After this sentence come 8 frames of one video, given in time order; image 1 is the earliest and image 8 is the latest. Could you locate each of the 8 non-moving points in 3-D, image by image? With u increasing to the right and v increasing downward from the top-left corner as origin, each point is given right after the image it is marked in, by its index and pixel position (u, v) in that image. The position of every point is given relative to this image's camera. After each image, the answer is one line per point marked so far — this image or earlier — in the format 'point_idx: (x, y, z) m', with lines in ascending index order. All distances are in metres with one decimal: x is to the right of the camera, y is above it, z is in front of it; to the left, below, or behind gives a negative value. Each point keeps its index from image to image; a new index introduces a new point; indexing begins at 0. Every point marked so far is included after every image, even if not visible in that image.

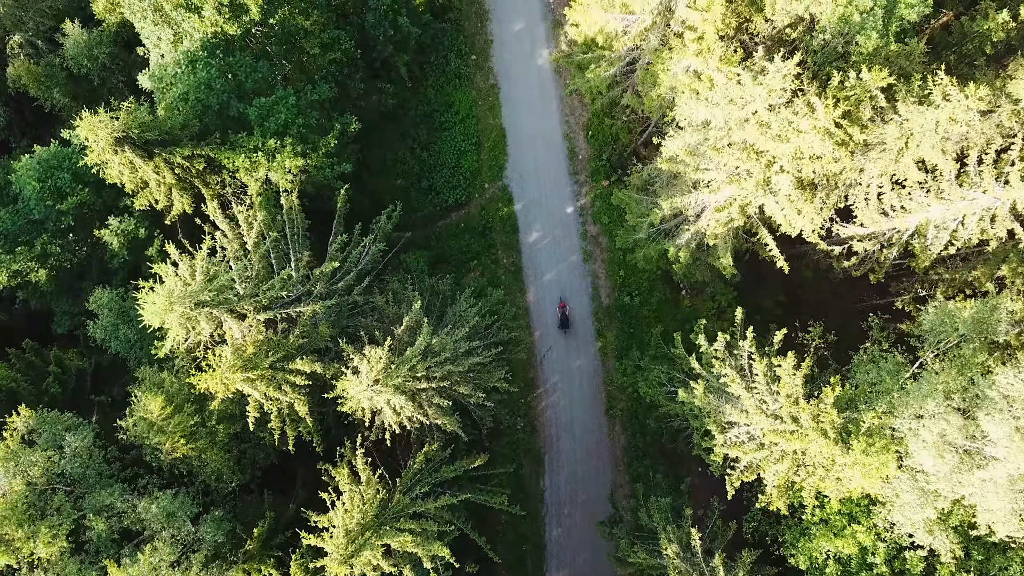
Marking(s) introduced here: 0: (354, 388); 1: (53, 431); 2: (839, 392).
0: (-3.4, -2.3, +18.0) m
1: (-10.8, -3.6, +19.9) m
2: (+7.2, -2.4, +18.4) m
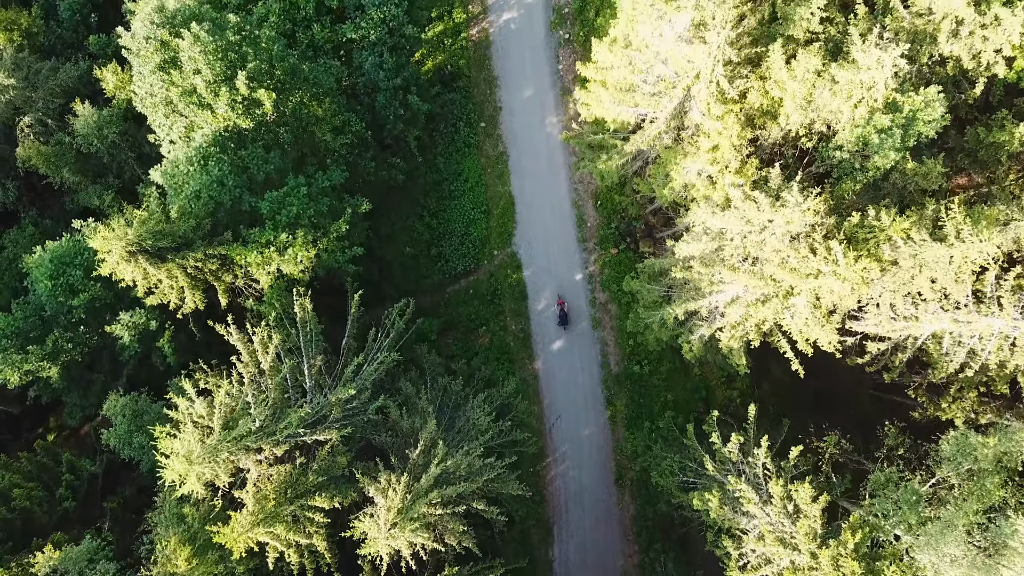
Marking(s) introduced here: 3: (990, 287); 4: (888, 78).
0: (-3.0, -5.2, +17.9) m
1: (-10.4, -6.5, +19.8) m
2: (+7.6, -5.3, +18.3) m
3: (+11.4, 0.0, +20.0) m
4: (+8.8, +4.8, +19.5) m
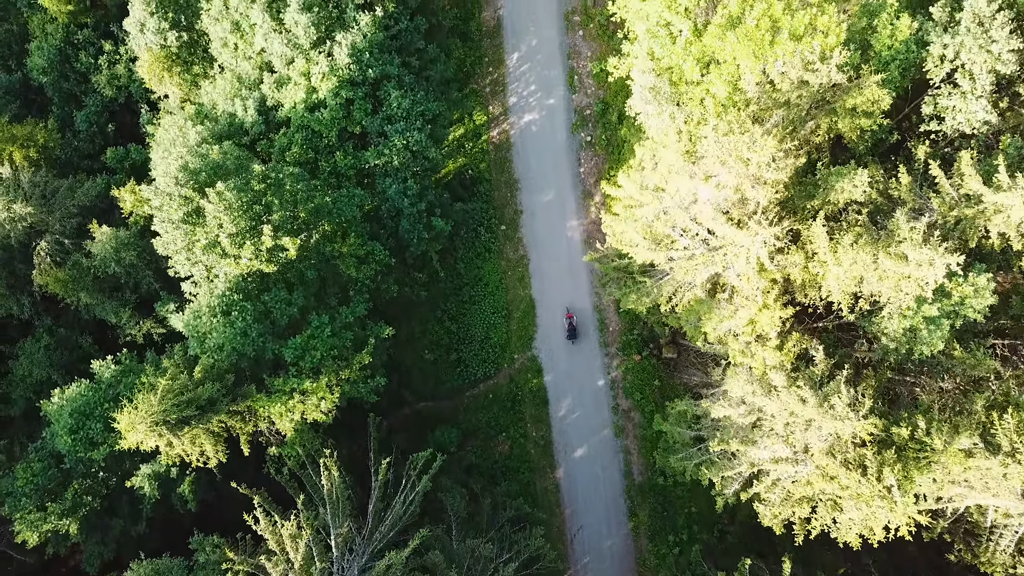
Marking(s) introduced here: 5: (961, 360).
0: (-2.1, -9.7, +17.3) m
1: (-9.6, -11.0, +19.2) m
2: (+8.4, -9.9, +17.7) m
3: (+12.3, -4.5, +19.4) m
4: (+9.7, +0.3, +18.9) m
5: (+10.7, -1.7, +19.8) m
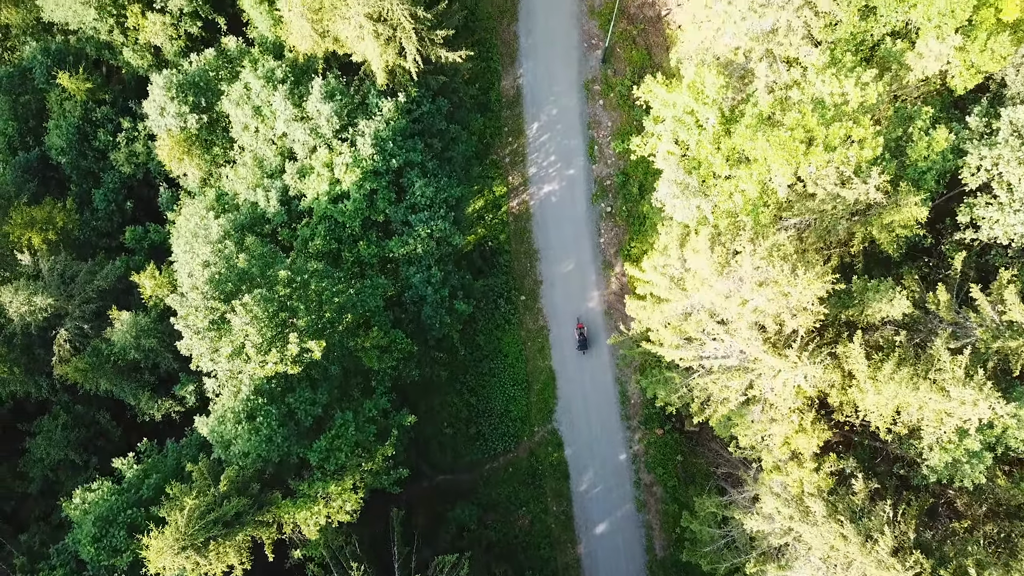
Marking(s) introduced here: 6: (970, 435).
0: (-1.3, -12.7, +17.0) m
1: (-8.7, -14.0, +18.9) m
2: (+9.2, -12.9, +17.3) m
3: (+13.1, -7.6, +19.0) m
4: (+10.5, -2.8, +18.5) m
5: (+11.5, -4.7, +19.5) m
6: (+10.6, -3.4, +19.4) m
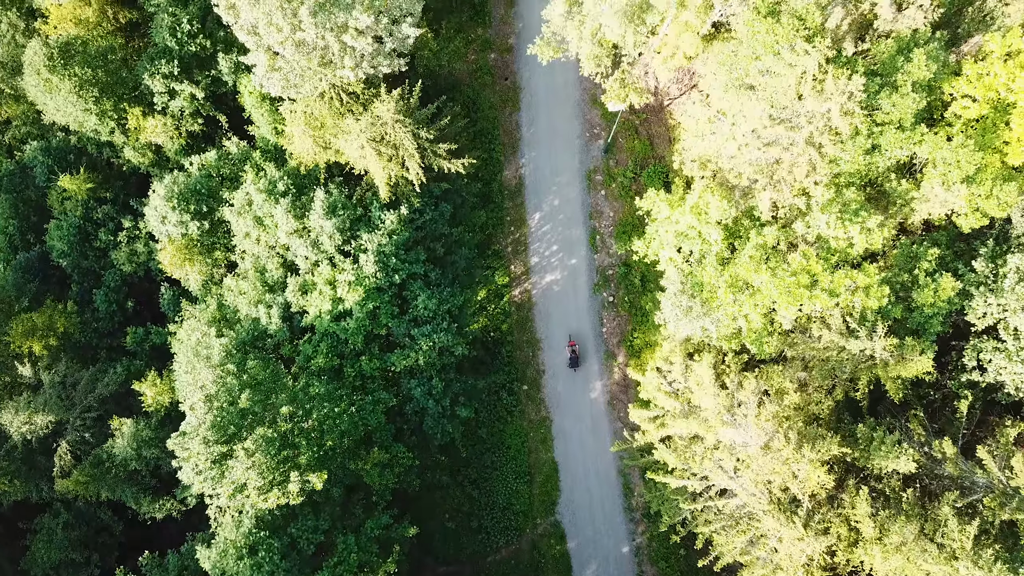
0: (-1.2, -16.6, +16.8) m
1: (-8.6, -17.9, +18.7) m
2: (+9.3, -16.8, +17.1) m
3: (+13.2, -11.5, +18.9) m
4: (+10.6, -6.7, +18.4) m
5: (+11.6, -8.6, +19.3) m
6: (+10.7, -7.3, +19.3) m
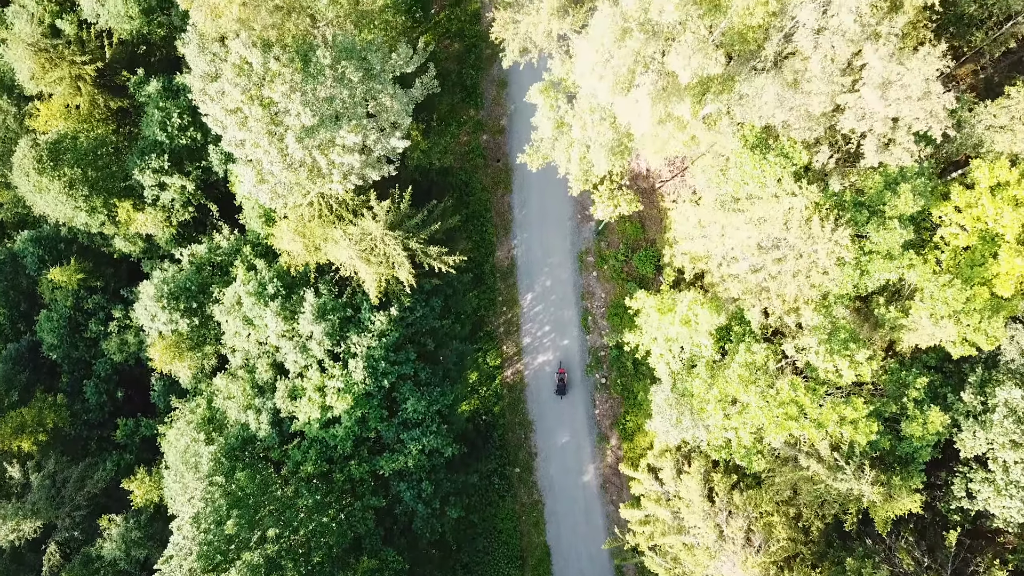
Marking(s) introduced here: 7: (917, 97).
0: (-1.6, -20.1, +16.7) m
1: (-9.0, -21.4, +18.6) m
2: (+9.0, -20.3, +17.0) m
3: (+12.9, -15.0, +18.8) m
4: (+10.2, -10.2, +18.3) m
5: (+11.2, -12.1, +19.2) m
6: (+10.4, -10.8, +19.2) m
7: (+9.4, +4.3, +19.3) m
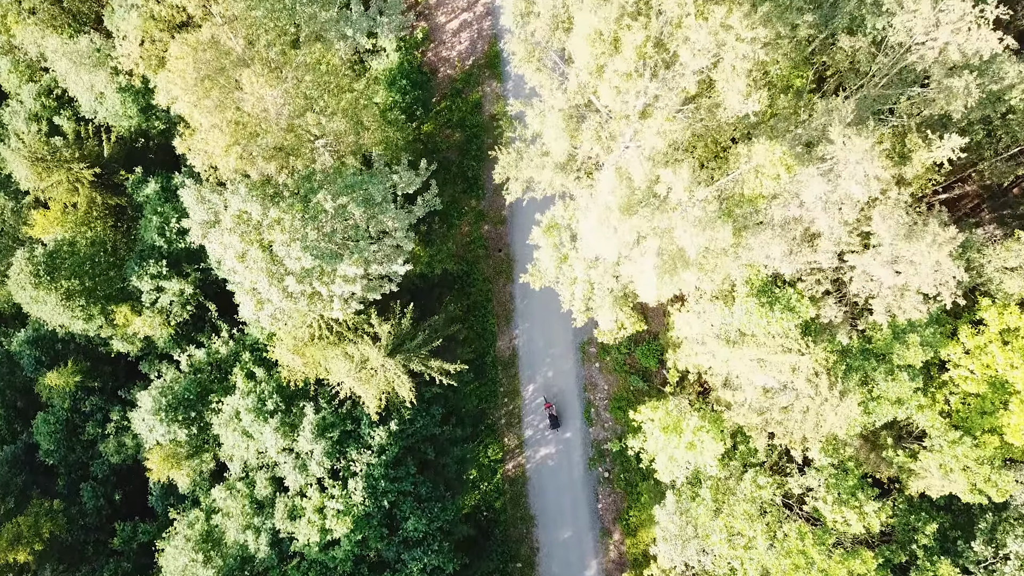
0: (-1.5, -24.0, +16.2) m
1: (-8.9, -25.3, +18.1) m
2: (+9.1, -24.2, +16.5) m
3: (+12.9, -18.8, +18.3) m
4: (+10.3, -14.1, +17.9) m
5: (+11.3, -16.0, +18.8) m
6: (+10.4, -14.7, +18.8) m
7: (+9.4, +0.4, +19.0) m
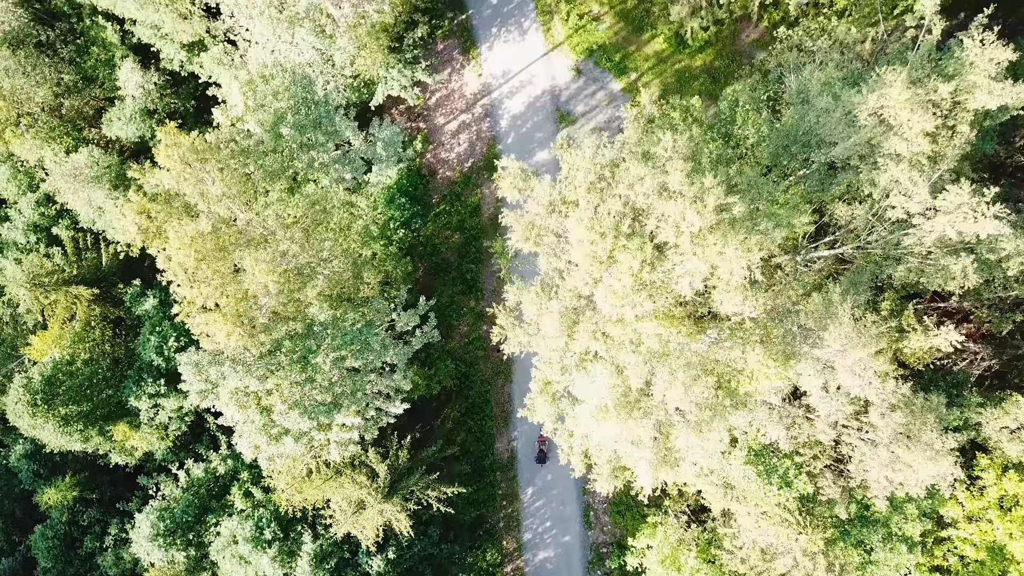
0: (-1.6, -28.4, +16.1) m
1: (-9.0, -29.7, +18.0) m
2: (+9.0, -28.5, +16.3) m
3: (+12.9, -23.2, +18.2) m
4: (+10.2, -18.4, +17.8) m
5: (+11.2, -20.4, +18.7) m
6: (+10.4, -19.1, +18.6) m
7: (+9.3, -3.9, +18.9) m
